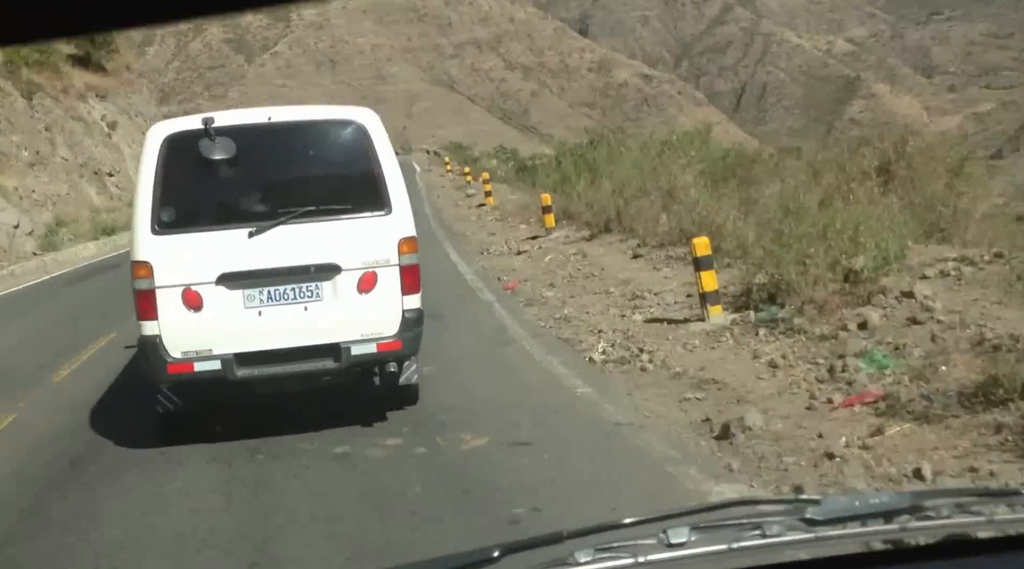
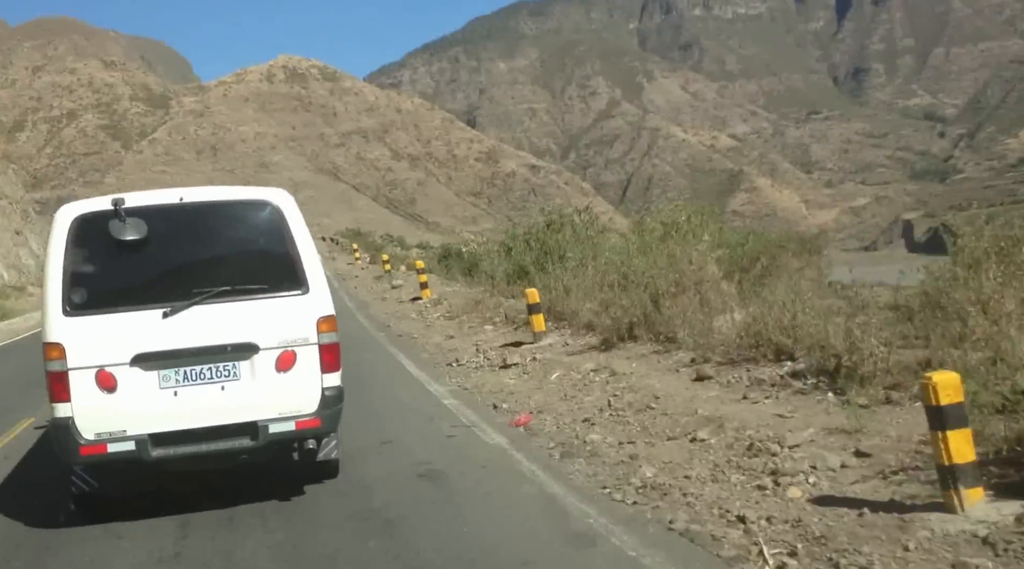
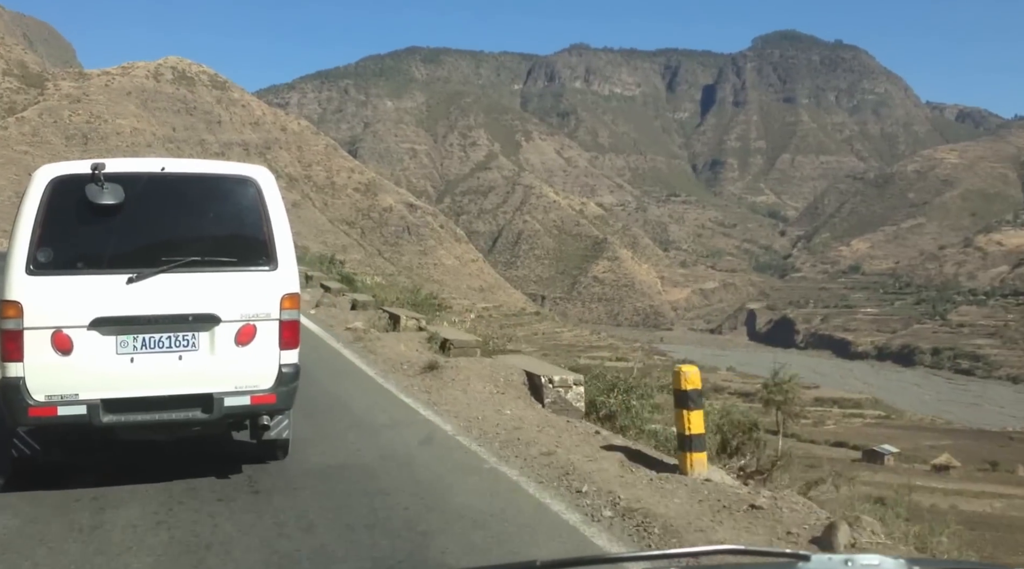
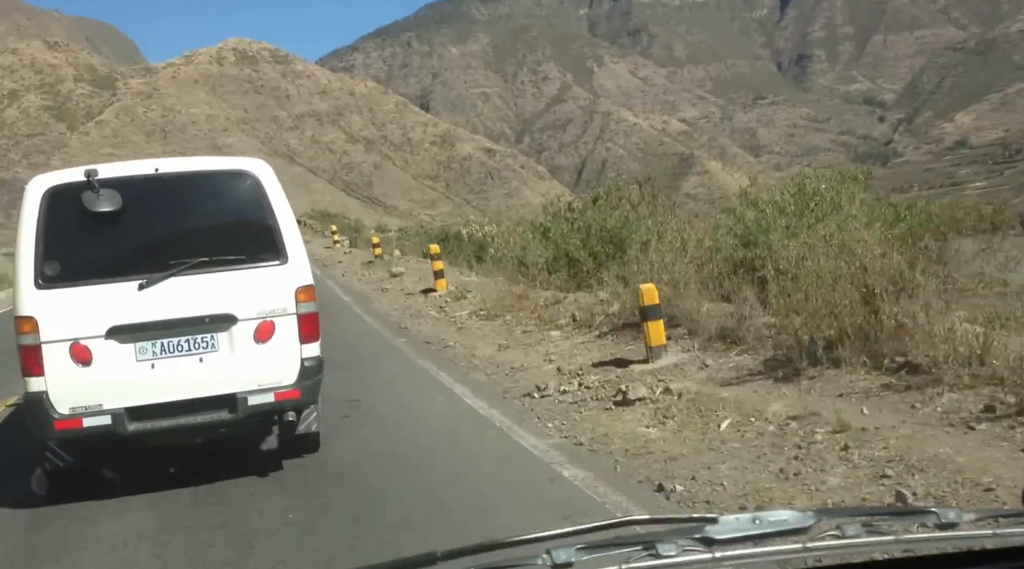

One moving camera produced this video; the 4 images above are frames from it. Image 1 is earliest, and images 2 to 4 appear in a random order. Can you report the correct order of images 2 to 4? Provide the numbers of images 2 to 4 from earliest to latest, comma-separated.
2, 4, 3
